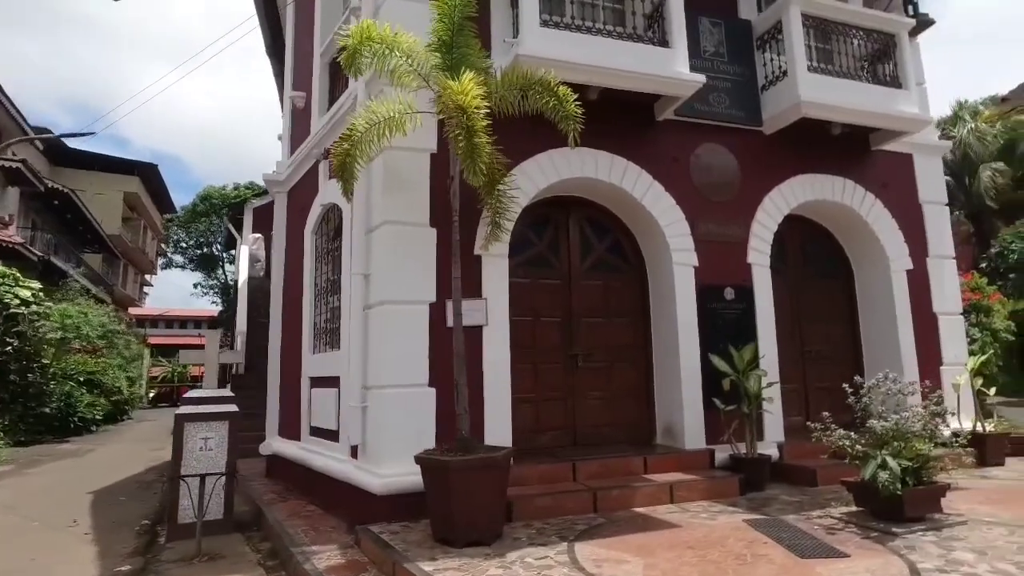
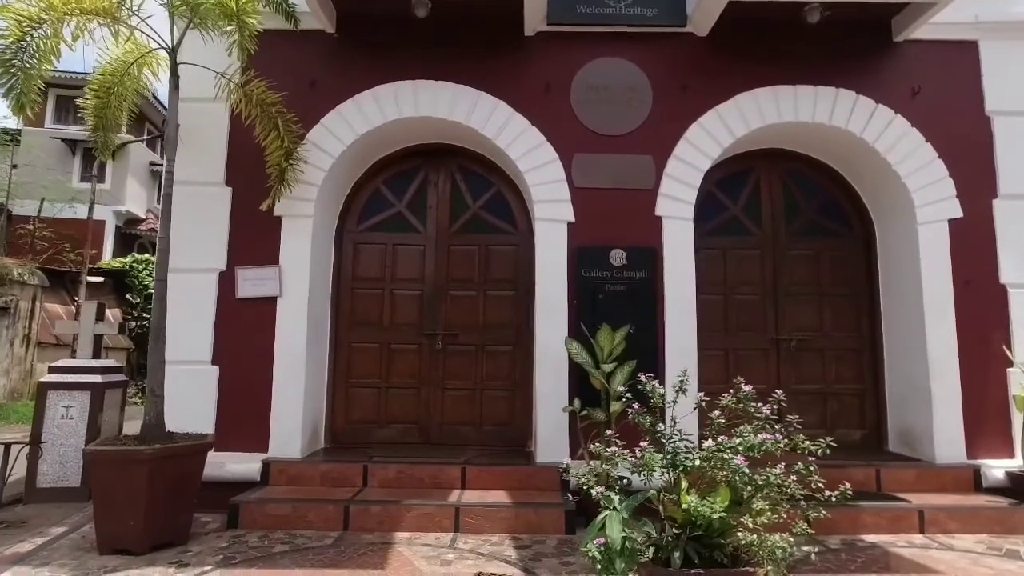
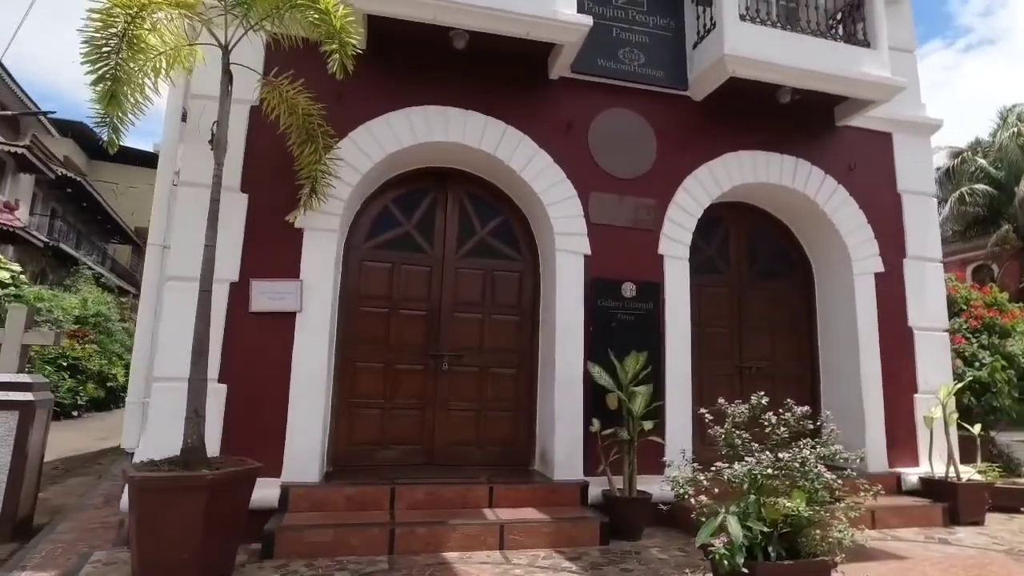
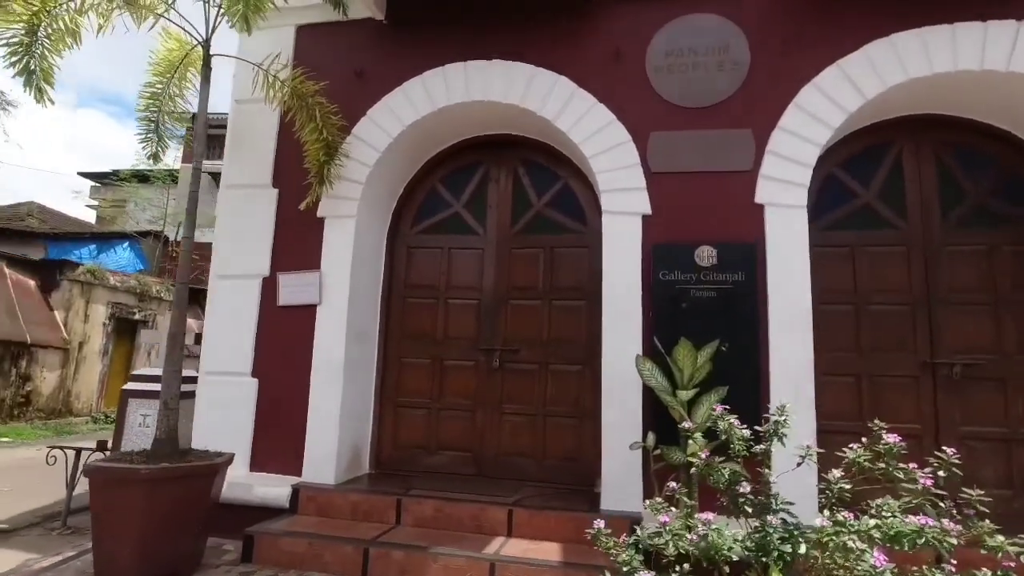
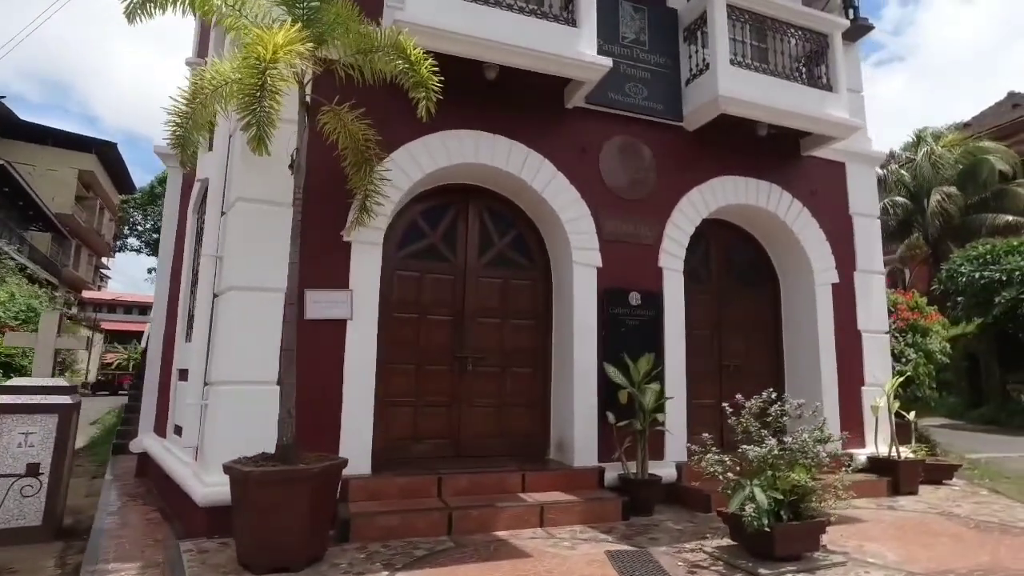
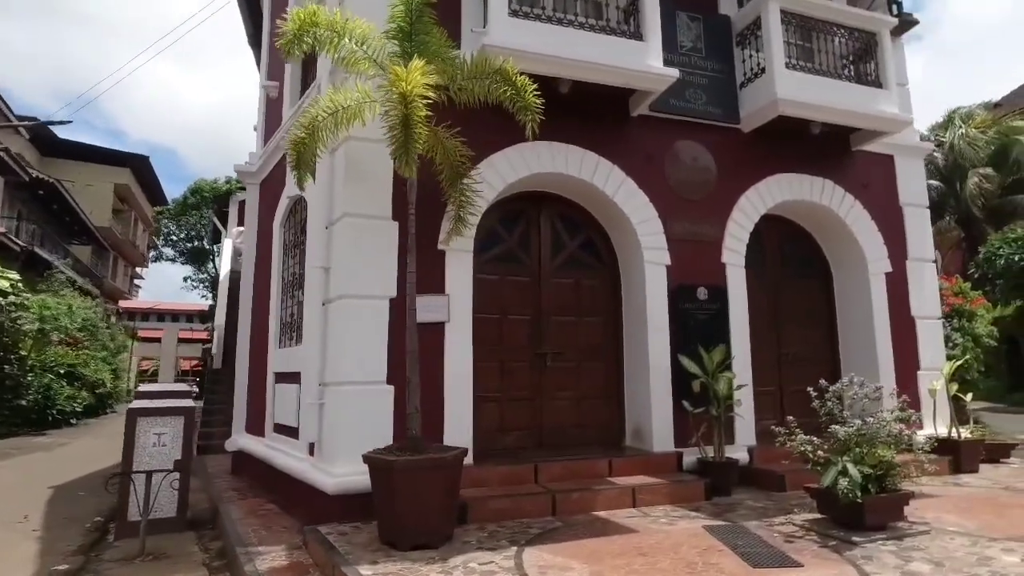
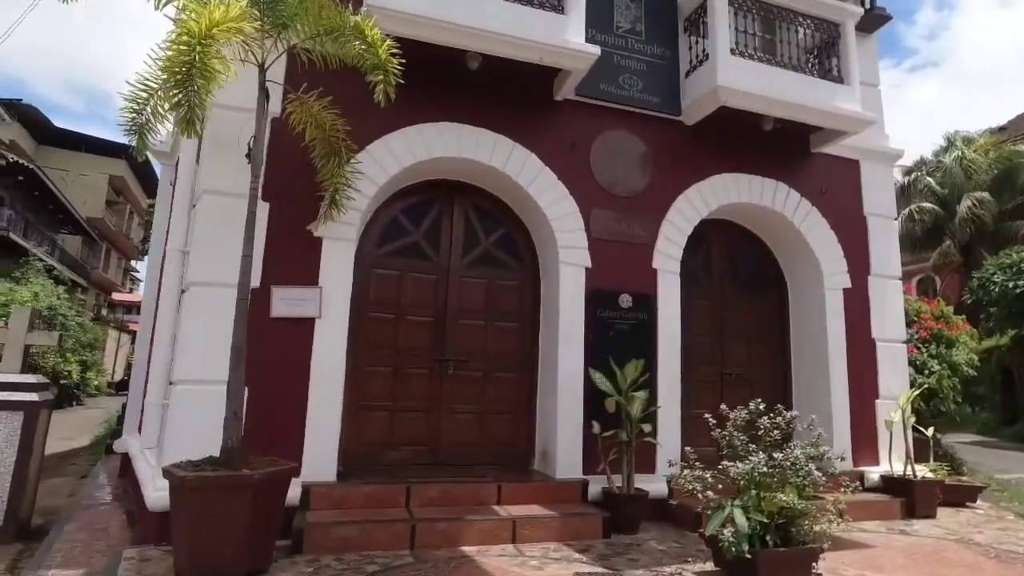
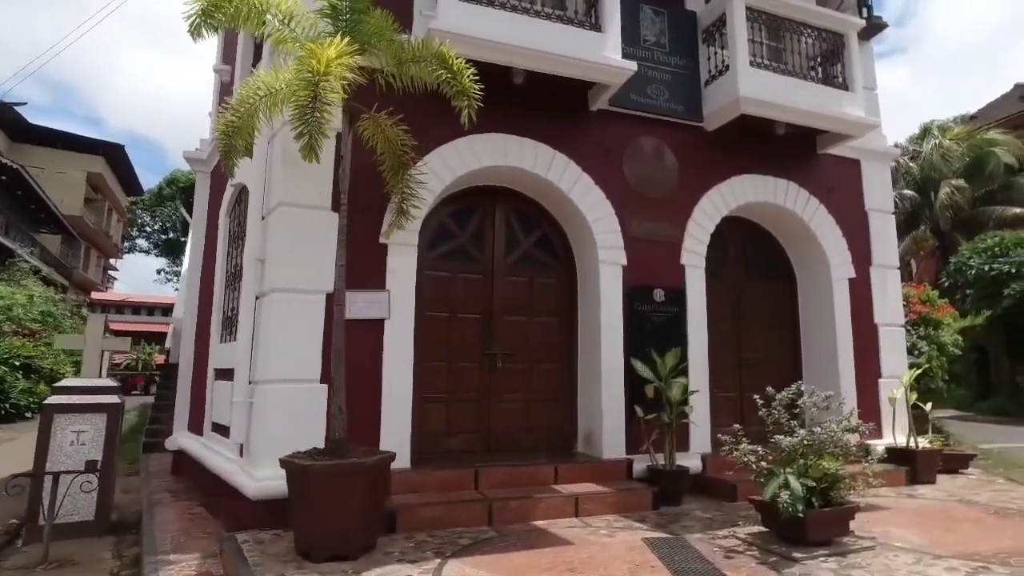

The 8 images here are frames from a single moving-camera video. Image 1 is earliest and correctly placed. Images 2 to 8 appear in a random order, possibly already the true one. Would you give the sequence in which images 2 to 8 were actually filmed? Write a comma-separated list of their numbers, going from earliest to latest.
6, 8, 5, 7, 3, 2, 4
